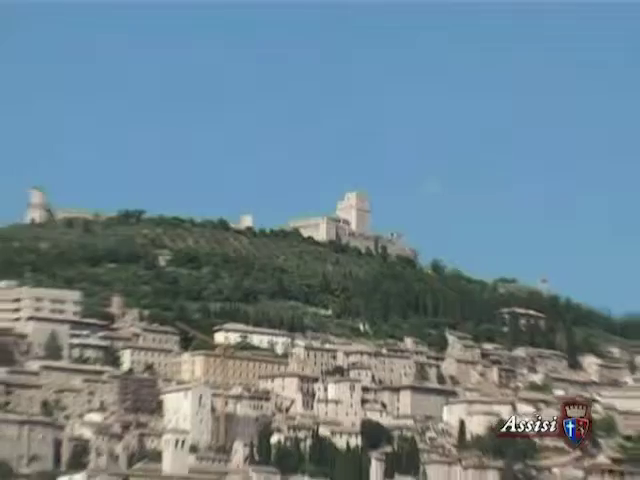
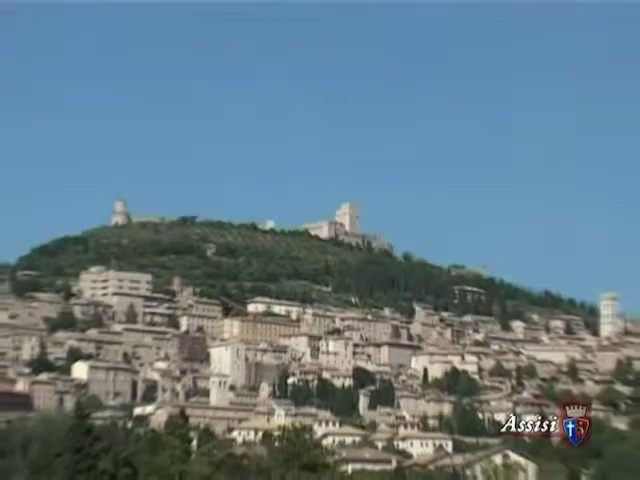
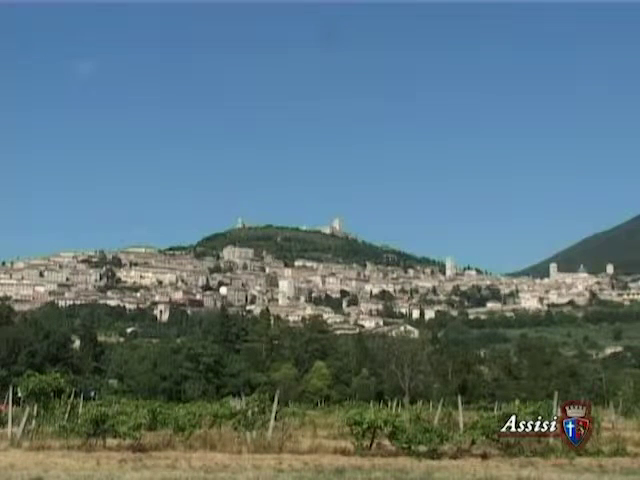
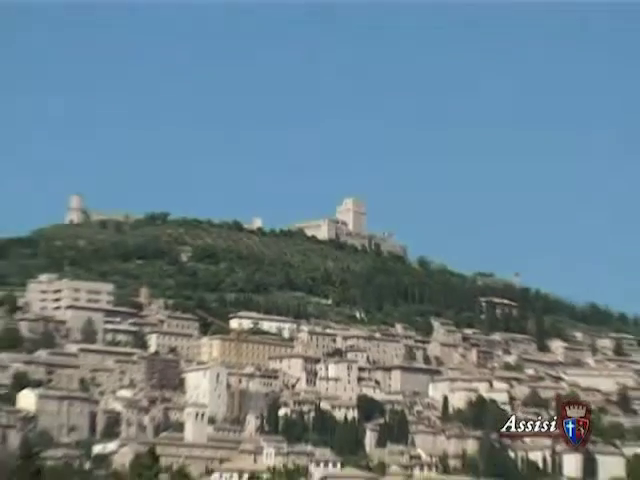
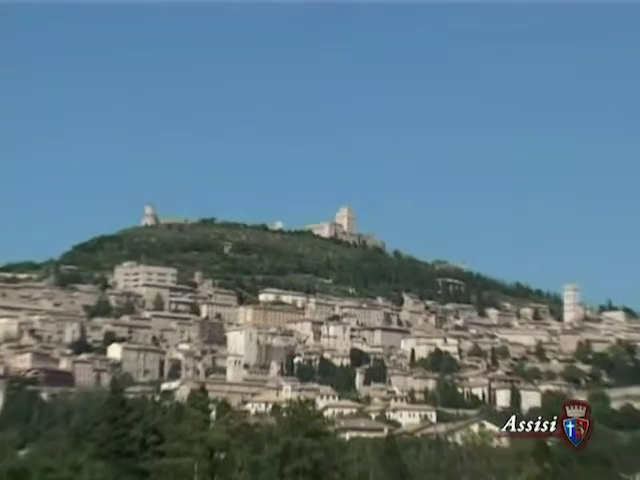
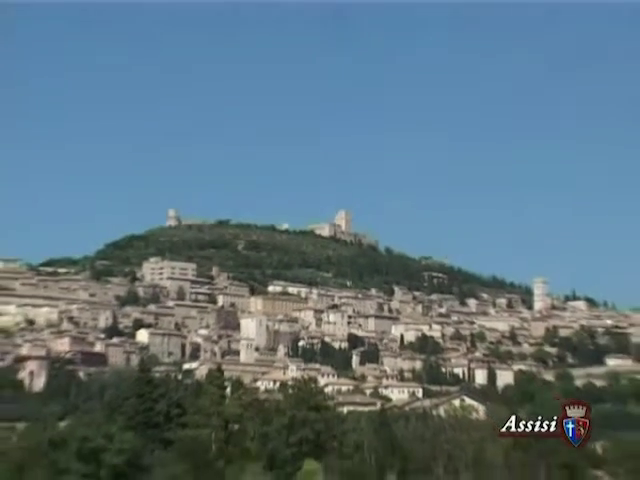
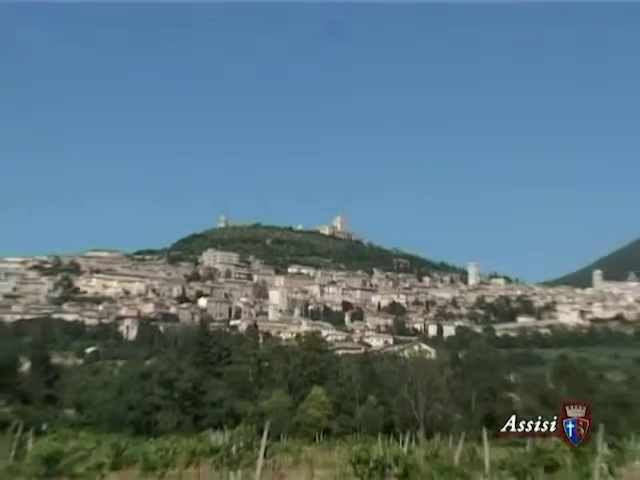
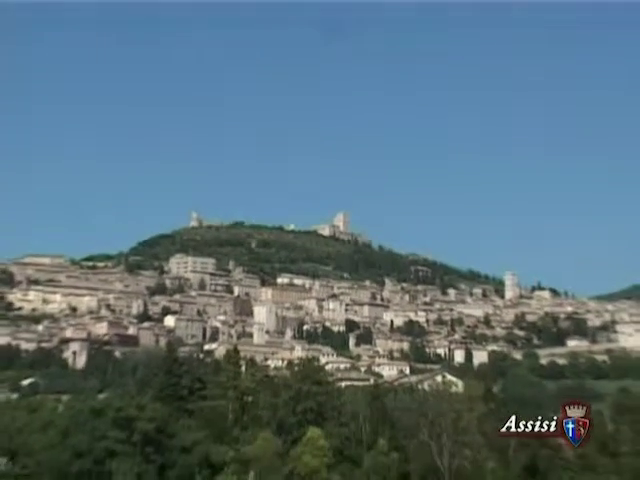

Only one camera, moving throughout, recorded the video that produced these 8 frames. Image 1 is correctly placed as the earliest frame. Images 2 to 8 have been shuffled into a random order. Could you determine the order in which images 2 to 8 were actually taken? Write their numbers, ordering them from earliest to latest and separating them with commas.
4, 2, 5, 6, 8, 7, 3
